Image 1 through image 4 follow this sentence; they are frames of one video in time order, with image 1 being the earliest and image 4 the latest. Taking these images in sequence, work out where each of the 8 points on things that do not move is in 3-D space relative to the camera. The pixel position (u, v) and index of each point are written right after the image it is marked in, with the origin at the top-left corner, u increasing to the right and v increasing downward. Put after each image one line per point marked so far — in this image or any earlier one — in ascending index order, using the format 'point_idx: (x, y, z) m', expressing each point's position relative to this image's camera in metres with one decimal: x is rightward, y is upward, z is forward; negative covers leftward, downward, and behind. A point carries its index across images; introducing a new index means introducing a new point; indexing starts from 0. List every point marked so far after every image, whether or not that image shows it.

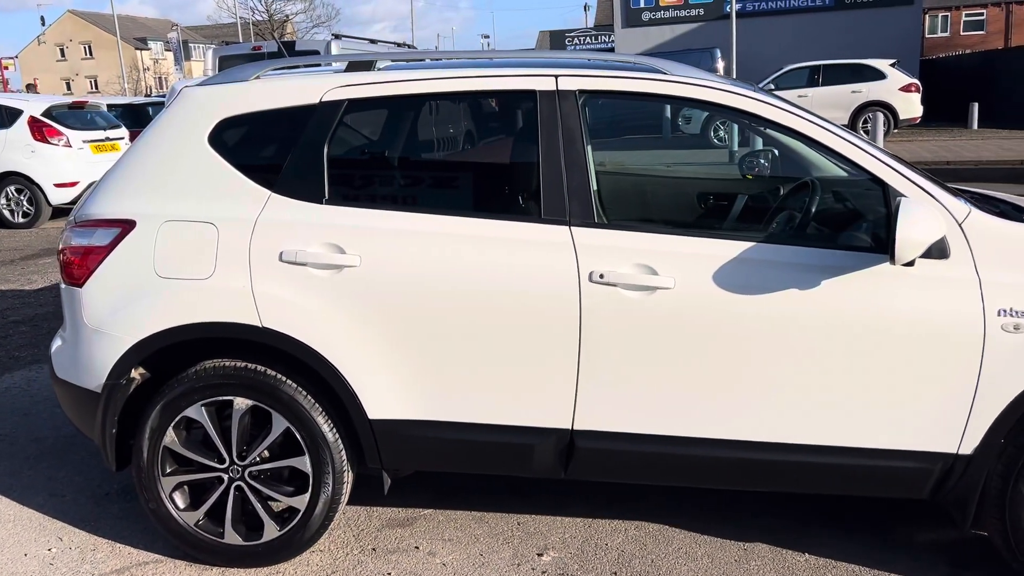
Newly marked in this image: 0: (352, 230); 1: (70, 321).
0: (-0.6, +0.2, +3.0) m
1: (-1.7, -0.1, +3.2) m
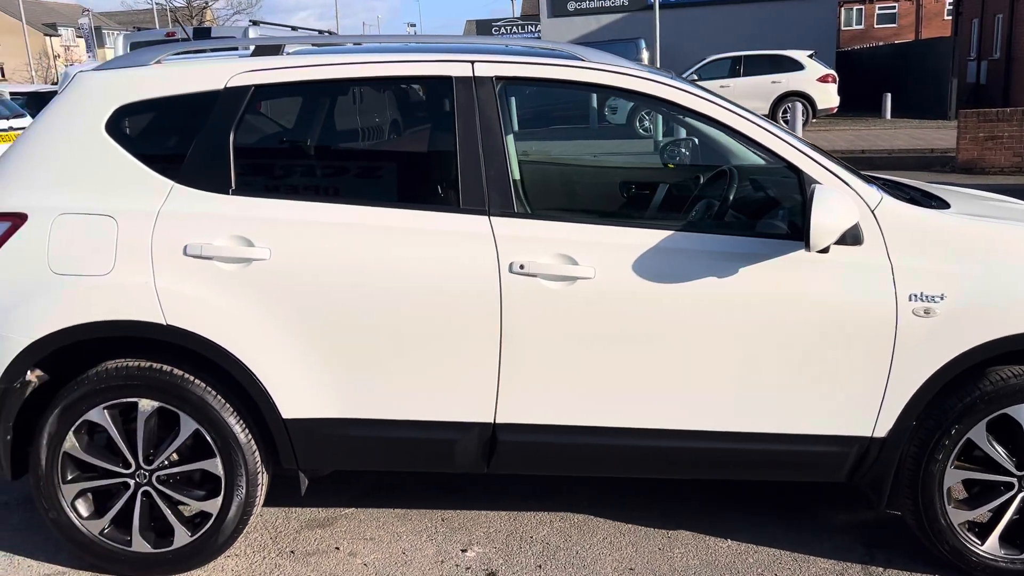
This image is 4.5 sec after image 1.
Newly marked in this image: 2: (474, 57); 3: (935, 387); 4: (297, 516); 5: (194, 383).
0: (-0.8, +0.2, +2.9) m
1: (-2.0, -0.1, +3.0) m
2: (-0.1, +0.8, +3.0) m
3: (+1.4, -0.3, +2.9) m
4: (-0.9, -0.9, +3.5) m
5: (-1.1, -0.3, +2.9) m
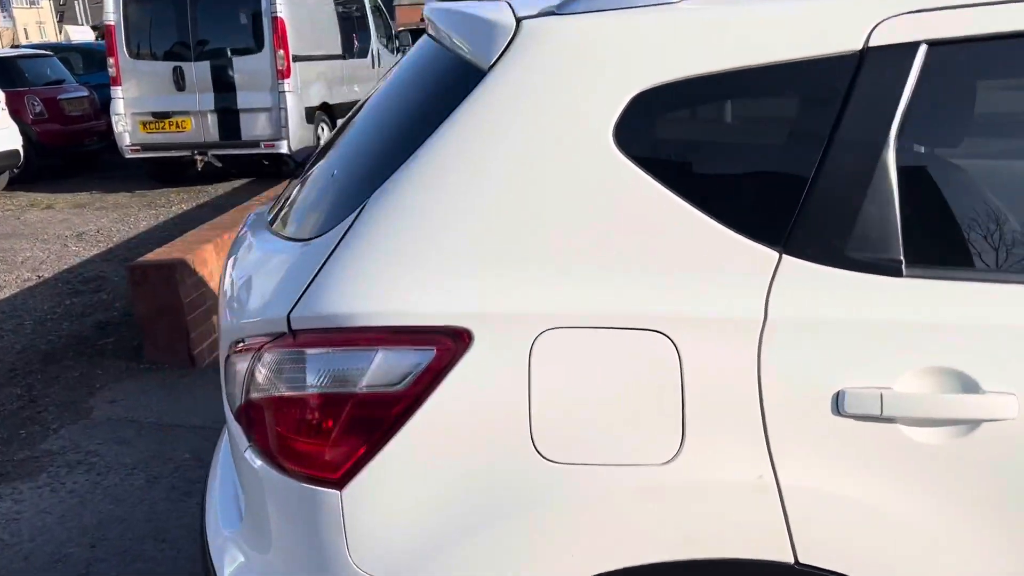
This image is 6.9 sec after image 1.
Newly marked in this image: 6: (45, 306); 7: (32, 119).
0: (+0.8, -0.1, +1.3) m
1: (-0.4, -0.5, +1.4) m
2: (+1.4, +0.6, +1.5) m
3: (+3.0, -0.6, +1.5) m
4: (+0.7, -1.2, +2.0) m
5: (+0.5, -0.6, +1.4) m
6: (-3.0, -0.1, +5.4) m
7: (-6.0, +2.1, +10.6) m
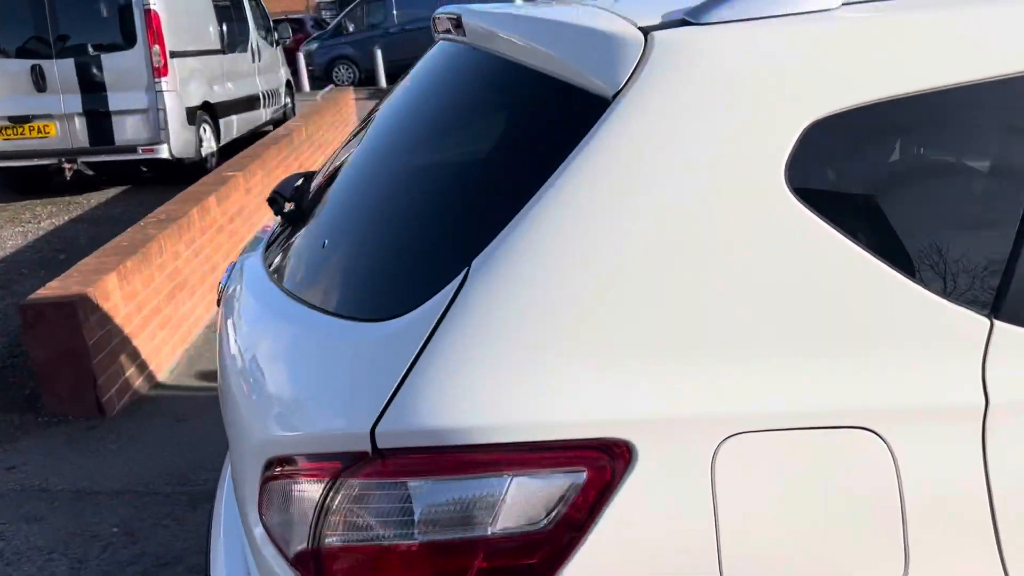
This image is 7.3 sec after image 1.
0: (+1.0, -0.2, +1.1) m
1: (-0.1, -0.6, +1.1) m
2: (+1.6, +0.5, +1.4) m
3: (+3.2, -0.5, +1.7) m
4: (+0.9, -1.3, +1.8) m
5: (+0.7, -0.7, +1.2) m
6: (-3.3, -0.3, +4.6) m
7: (-7.1, +1.8, +9.3) m
